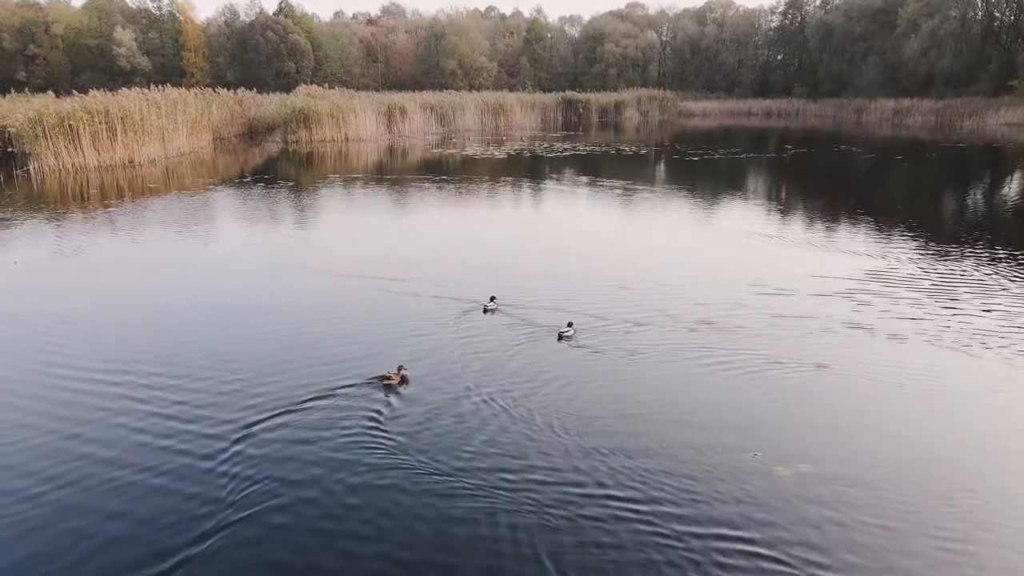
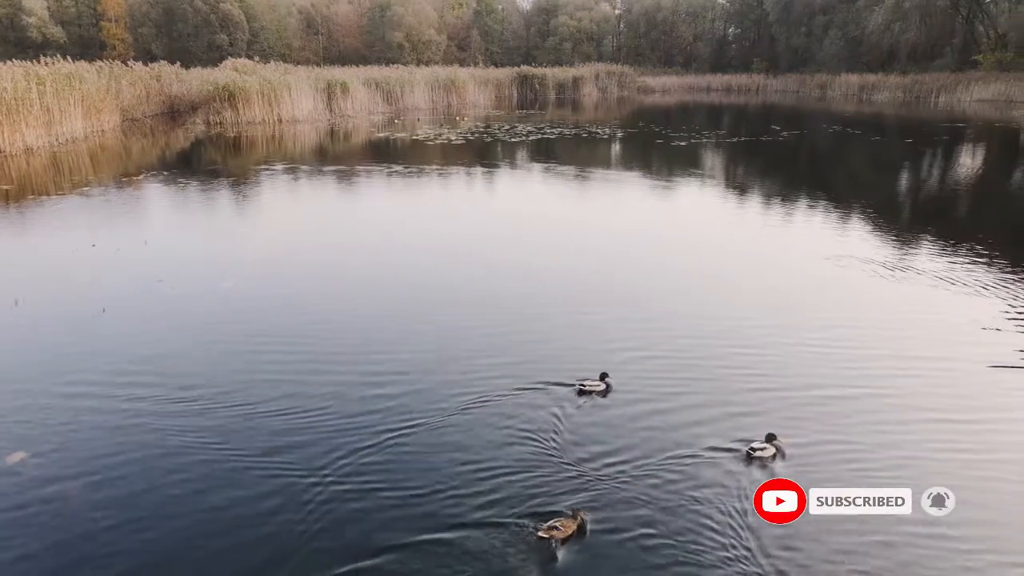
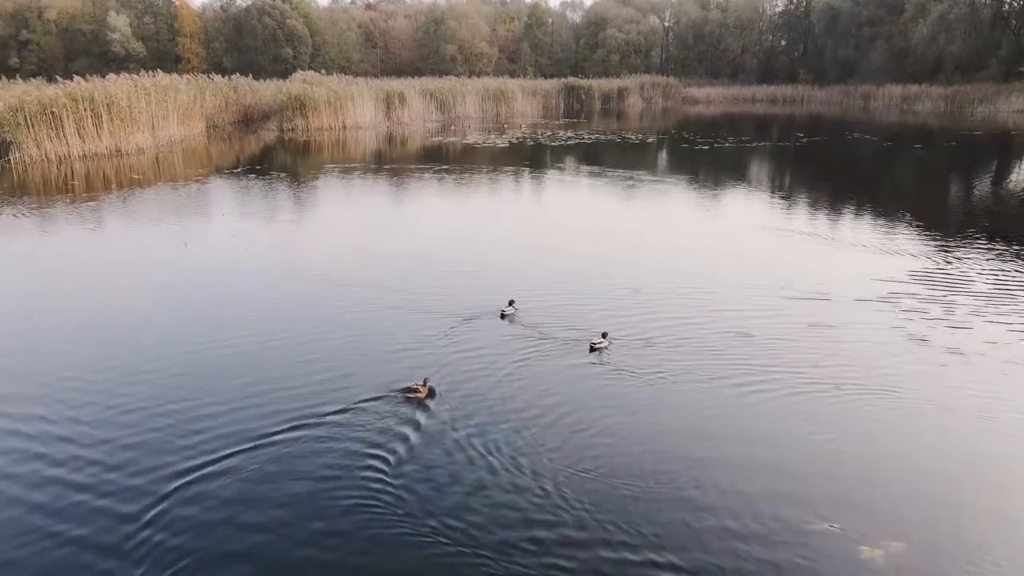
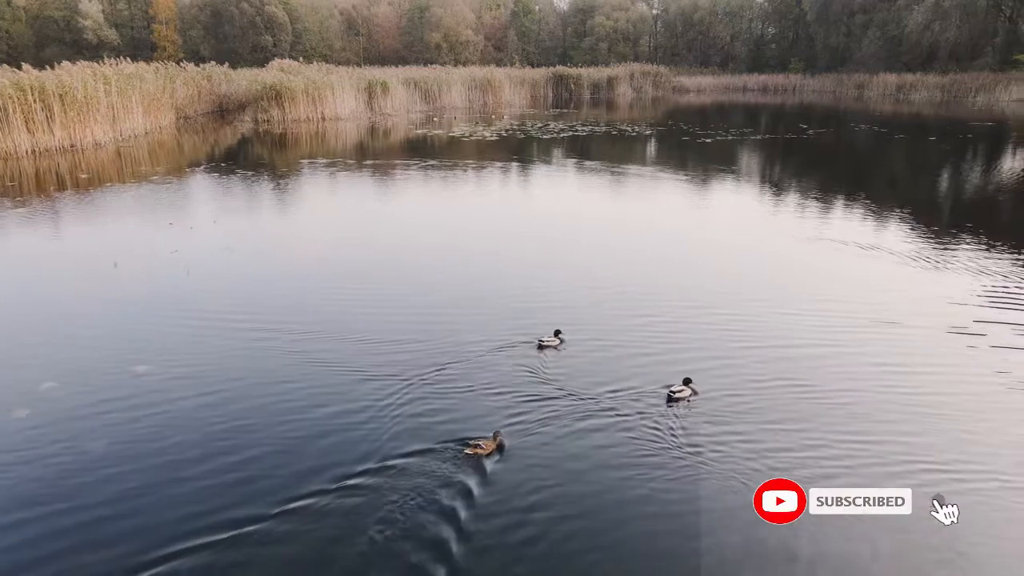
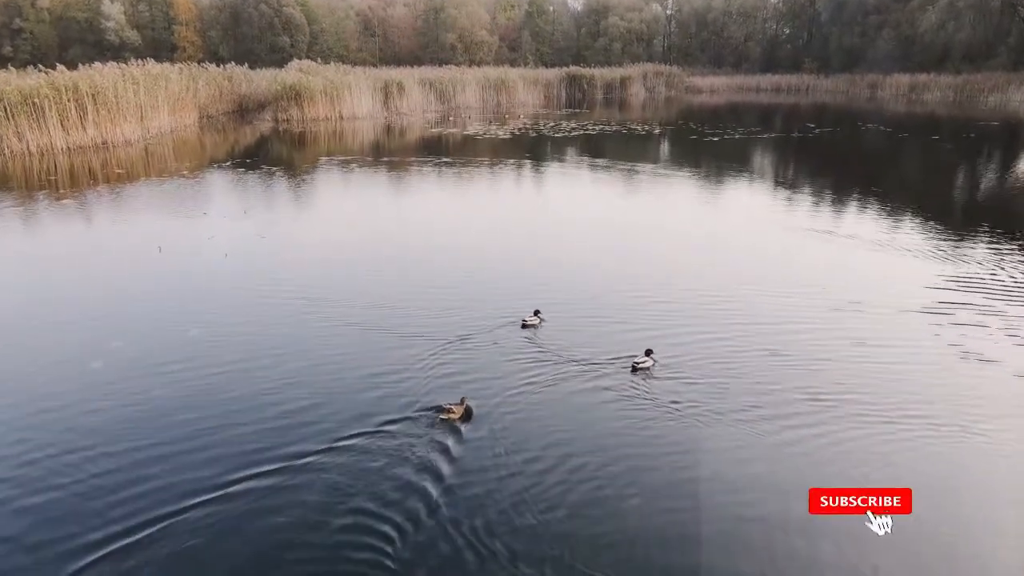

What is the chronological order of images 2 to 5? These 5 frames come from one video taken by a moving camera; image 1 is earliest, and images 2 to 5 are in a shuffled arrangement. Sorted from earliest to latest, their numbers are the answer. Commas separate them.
3, 5, 4, 2
